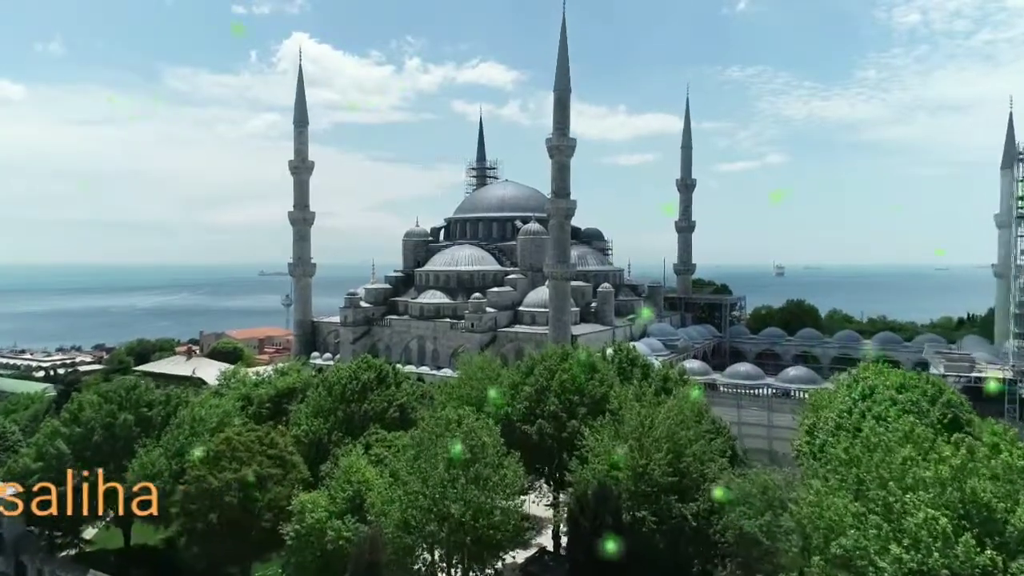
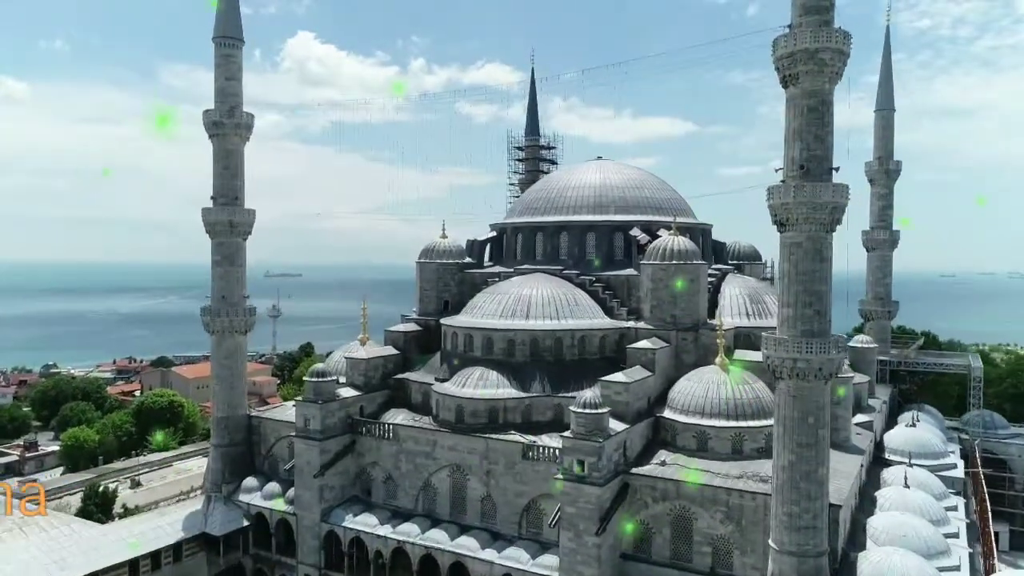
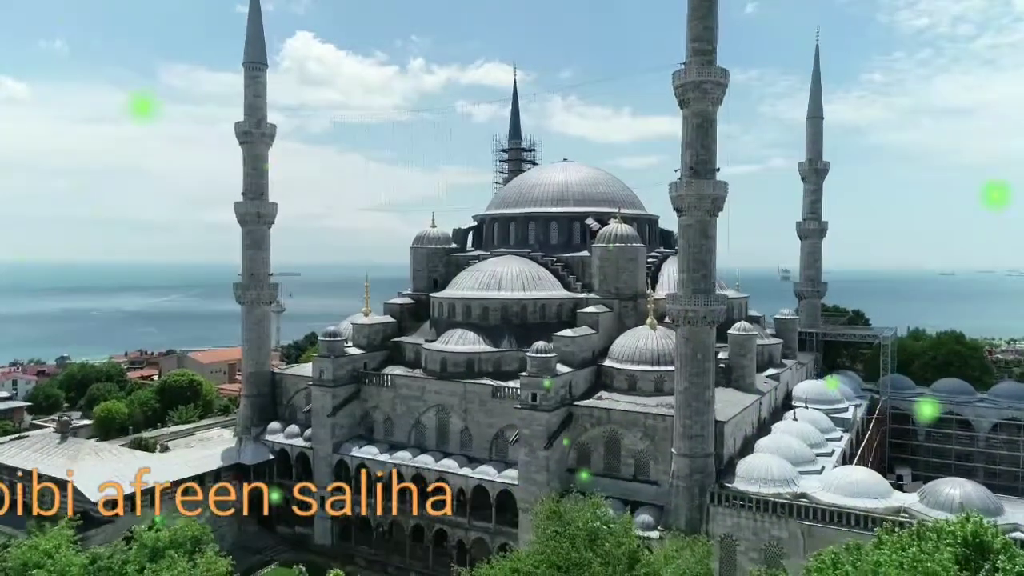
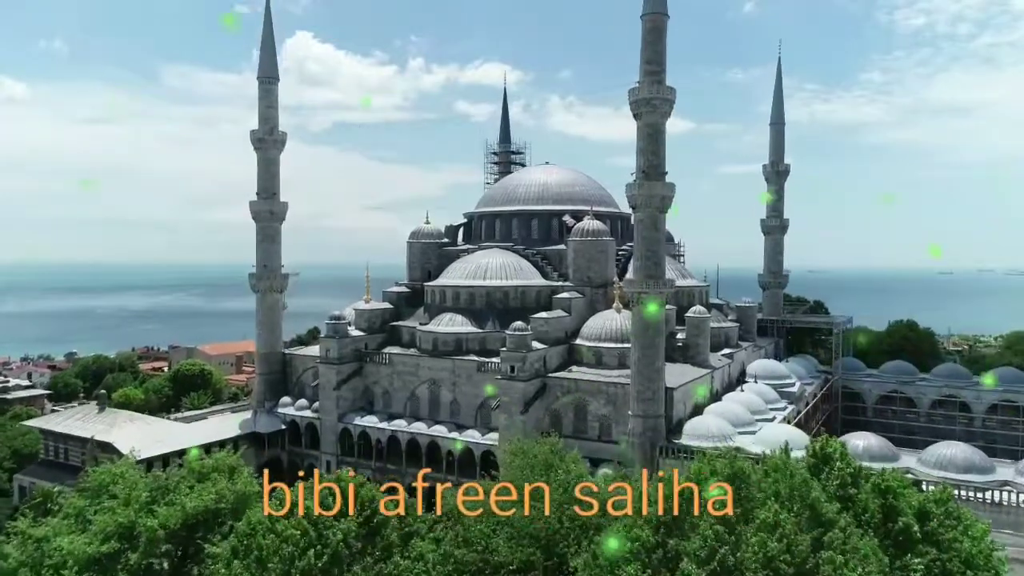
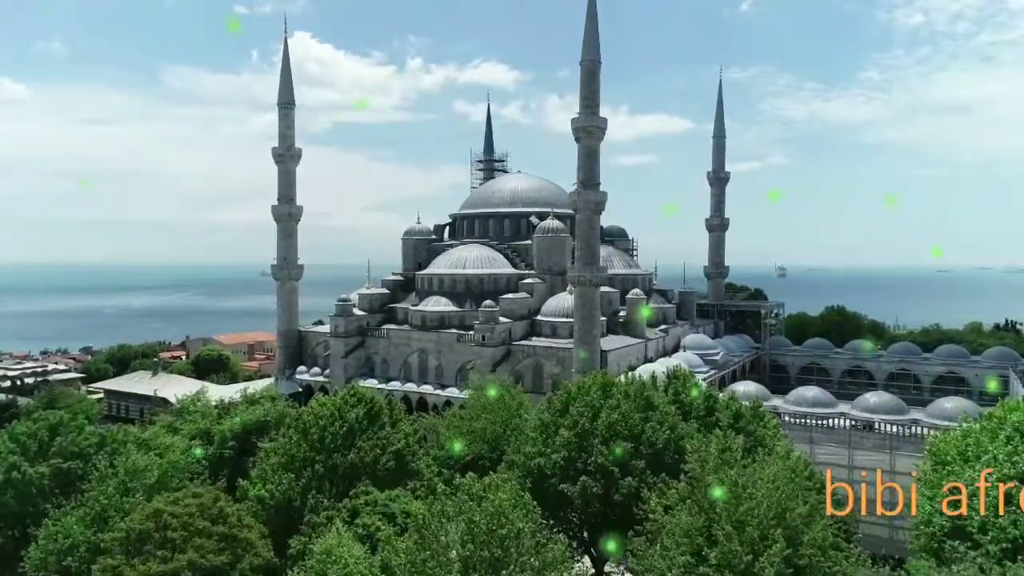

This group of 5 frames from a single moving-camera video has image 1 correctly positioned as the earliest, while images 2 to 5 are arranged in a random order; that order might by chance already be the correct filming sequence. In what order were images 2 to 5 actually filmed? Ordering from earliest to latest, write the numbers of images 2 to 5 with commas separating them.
5, 4, 3, 2
